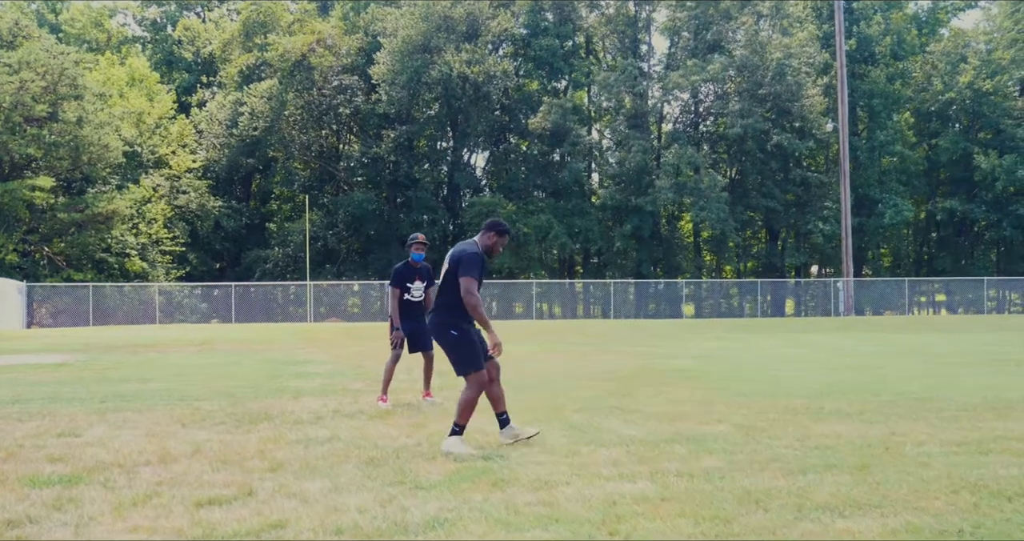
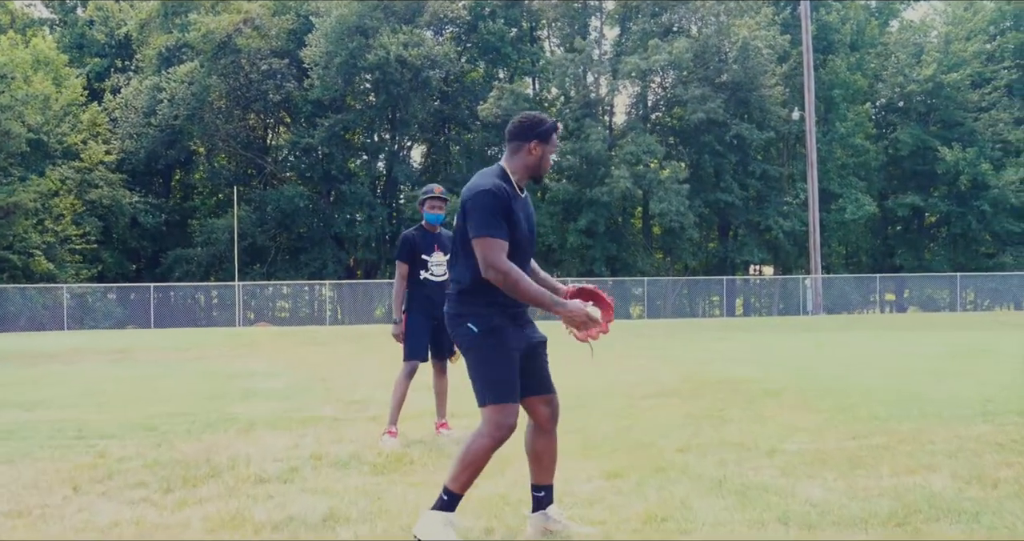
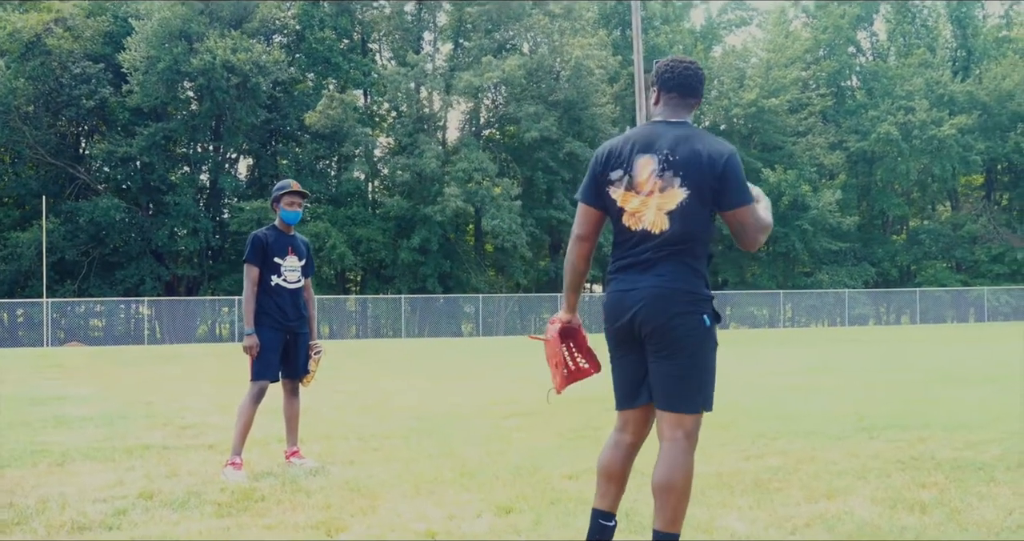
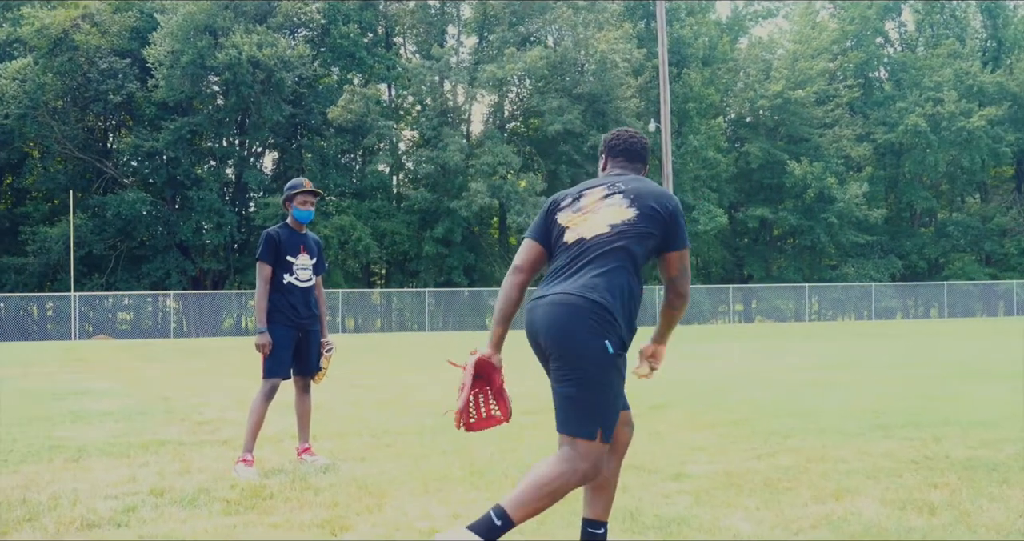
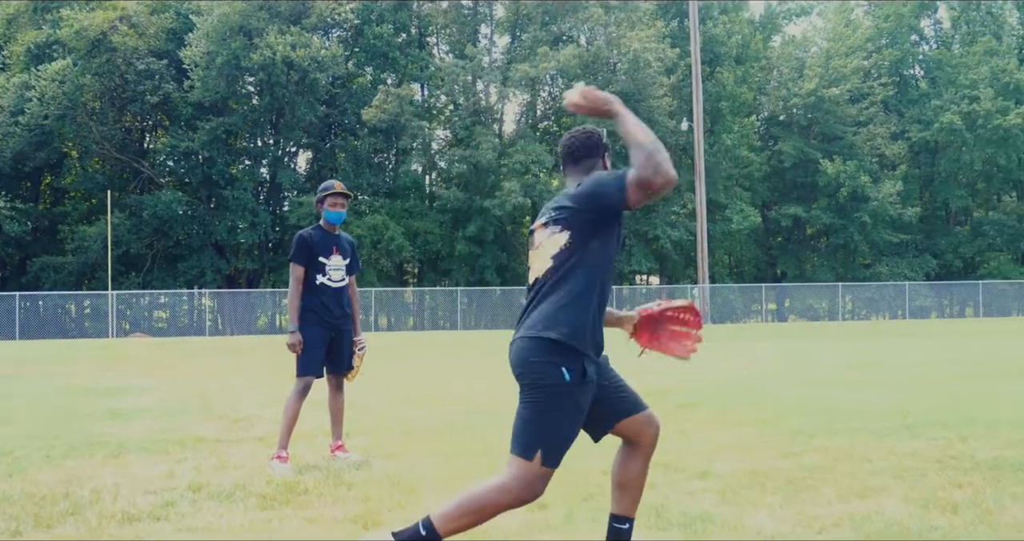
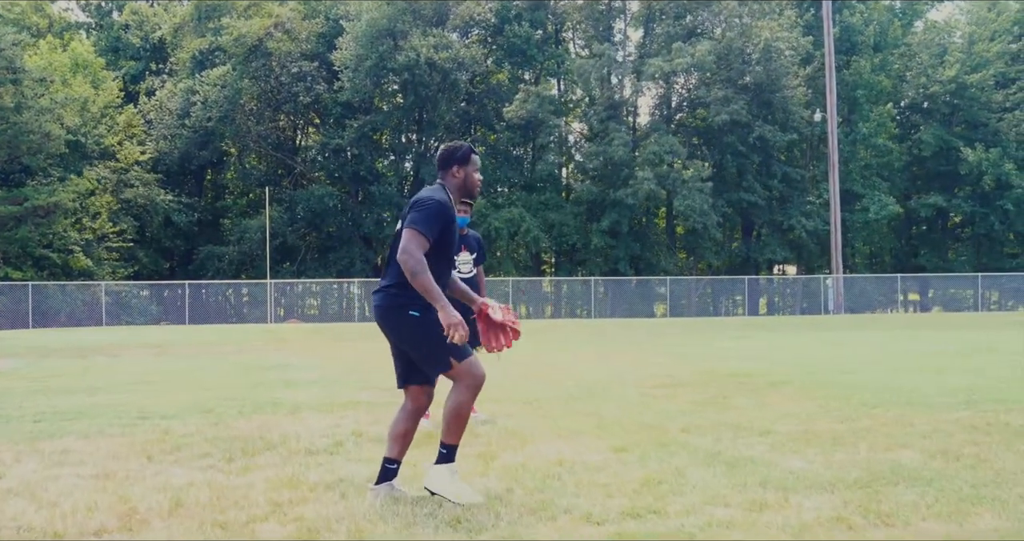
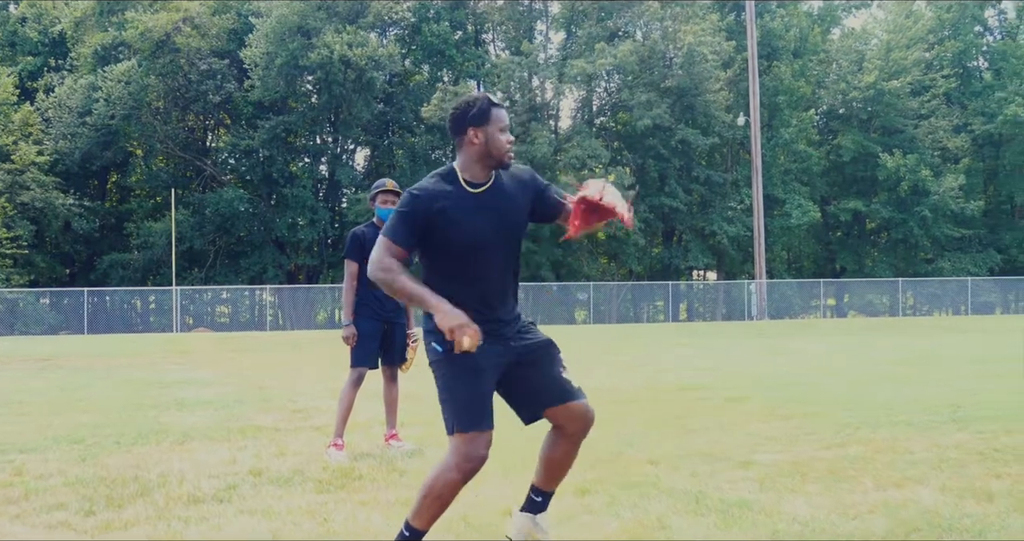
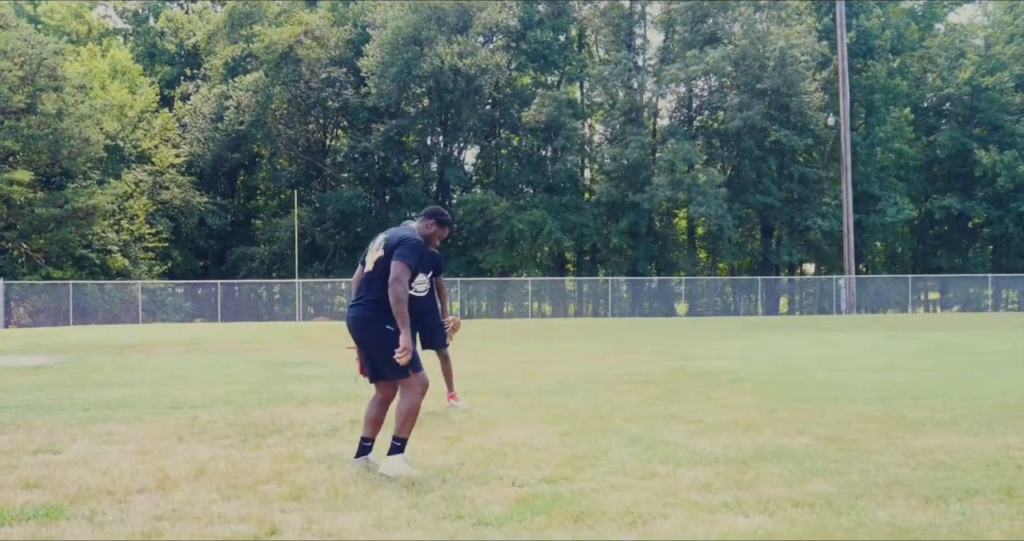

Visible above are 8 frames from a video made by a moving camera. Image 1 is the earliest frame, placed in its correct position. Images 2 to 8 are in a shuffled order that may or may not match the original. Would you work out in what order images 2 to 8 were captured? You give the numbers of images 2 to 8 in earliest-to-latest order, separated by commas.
8, 6, 2, 7, 5, 4, 3
